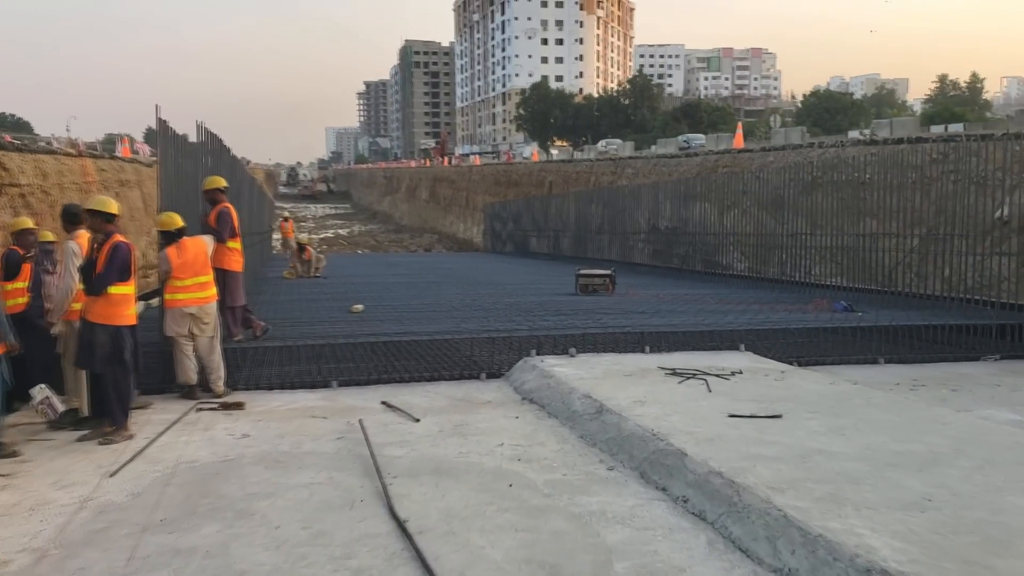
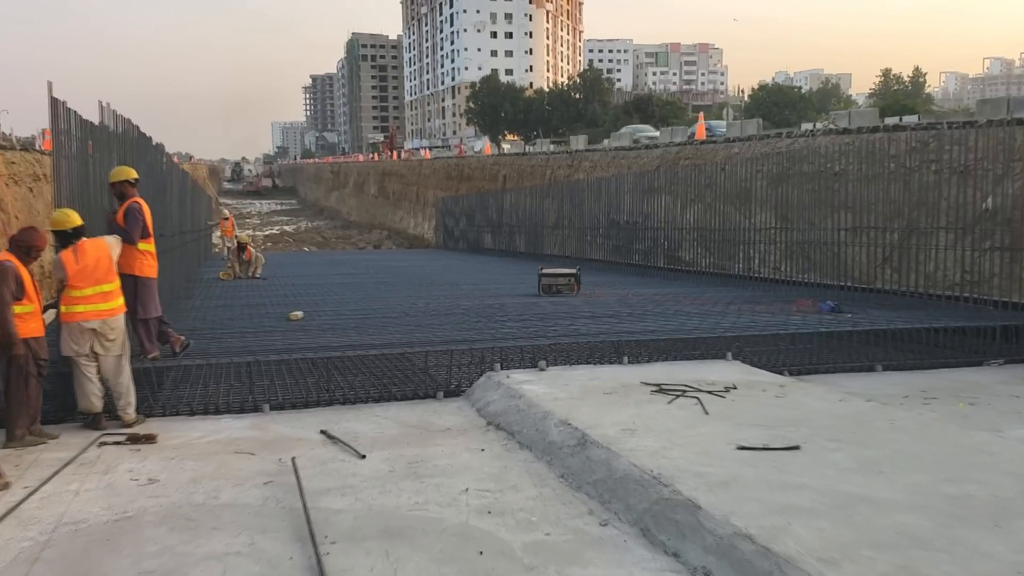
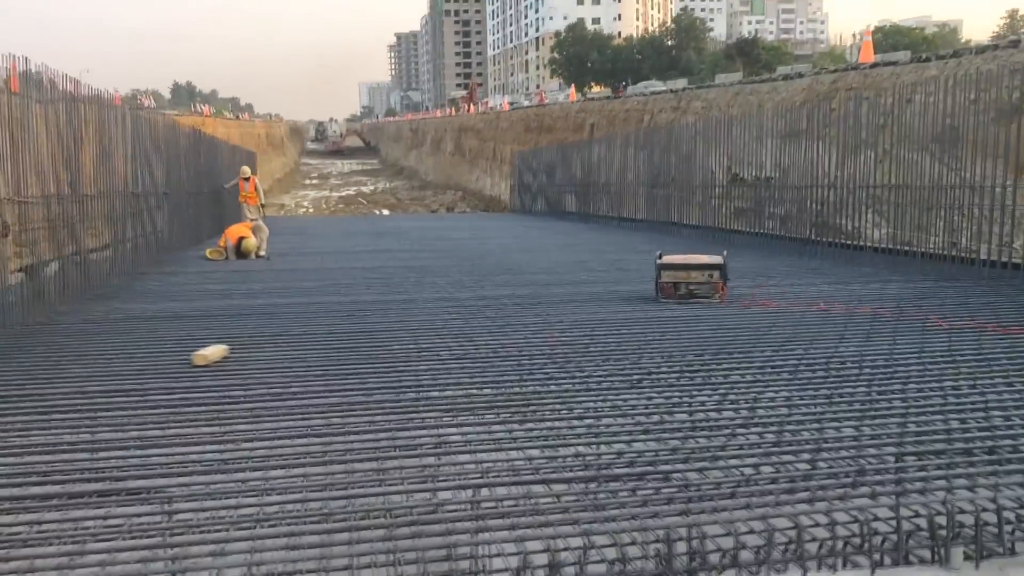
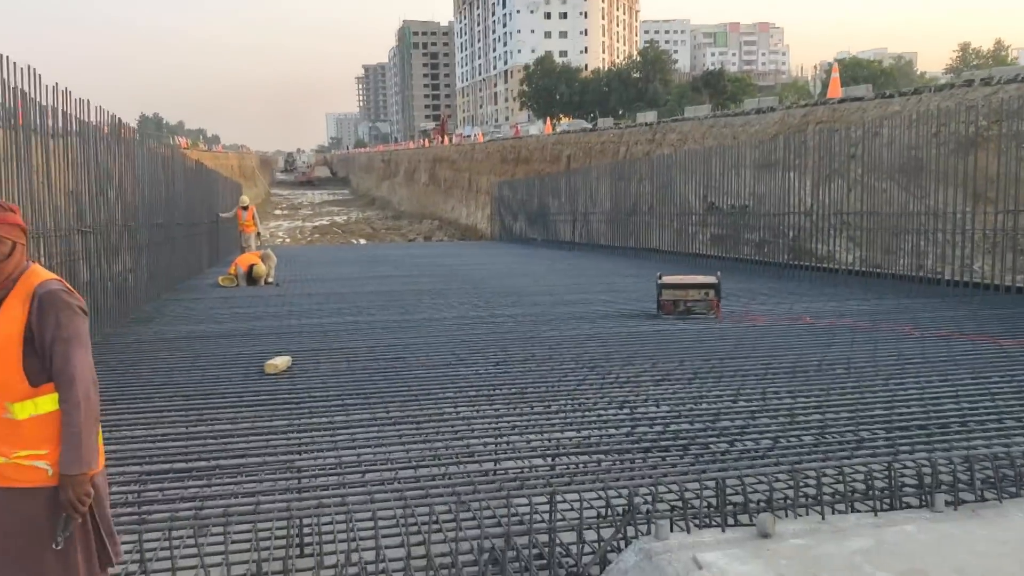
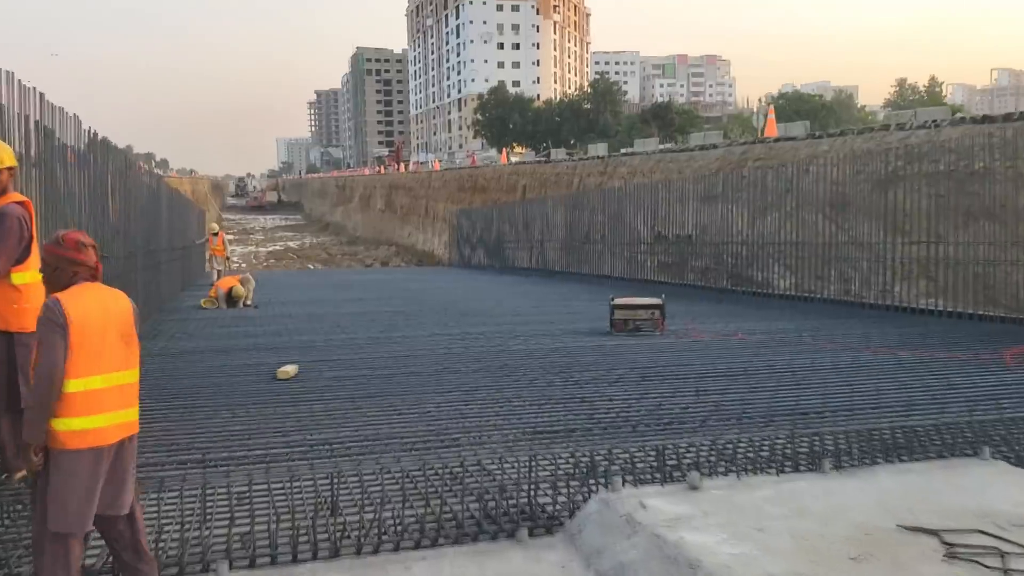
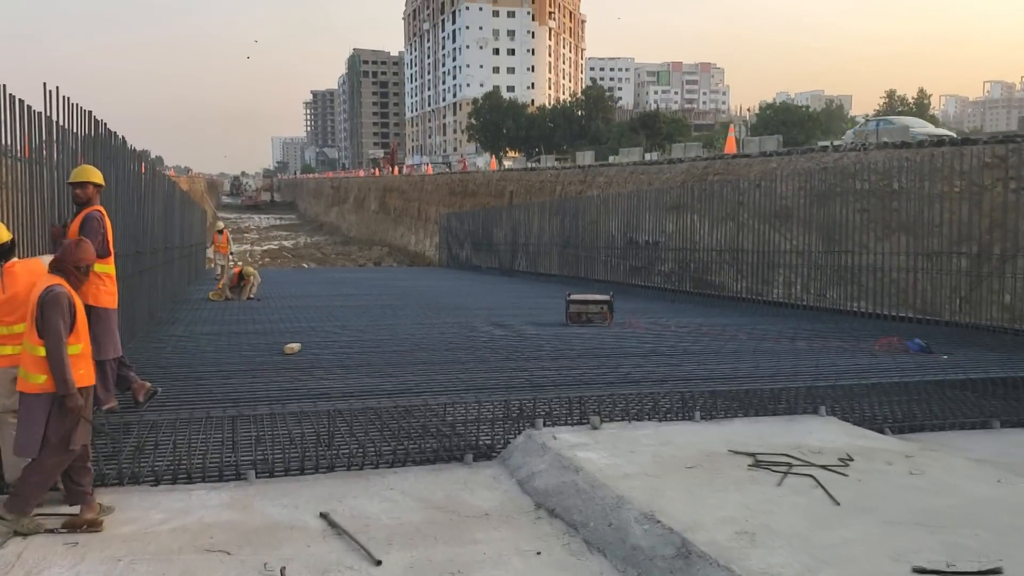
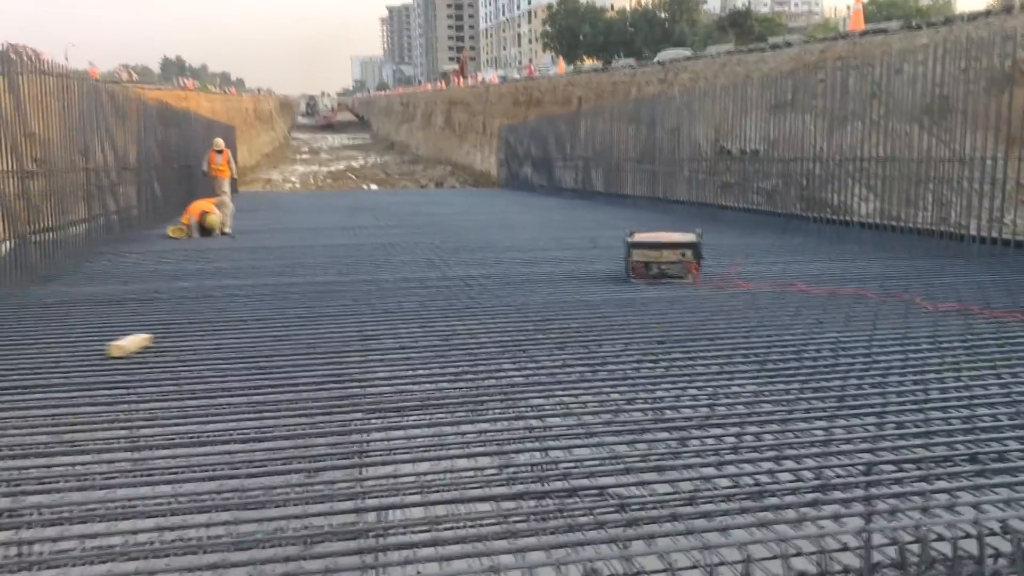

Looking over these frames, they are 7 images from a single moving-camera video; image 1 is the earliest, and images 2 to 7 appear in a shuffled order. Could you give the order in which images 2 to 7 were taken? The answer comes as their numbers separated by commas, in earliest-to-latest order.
2, 6, 5, 4, 3, 7
